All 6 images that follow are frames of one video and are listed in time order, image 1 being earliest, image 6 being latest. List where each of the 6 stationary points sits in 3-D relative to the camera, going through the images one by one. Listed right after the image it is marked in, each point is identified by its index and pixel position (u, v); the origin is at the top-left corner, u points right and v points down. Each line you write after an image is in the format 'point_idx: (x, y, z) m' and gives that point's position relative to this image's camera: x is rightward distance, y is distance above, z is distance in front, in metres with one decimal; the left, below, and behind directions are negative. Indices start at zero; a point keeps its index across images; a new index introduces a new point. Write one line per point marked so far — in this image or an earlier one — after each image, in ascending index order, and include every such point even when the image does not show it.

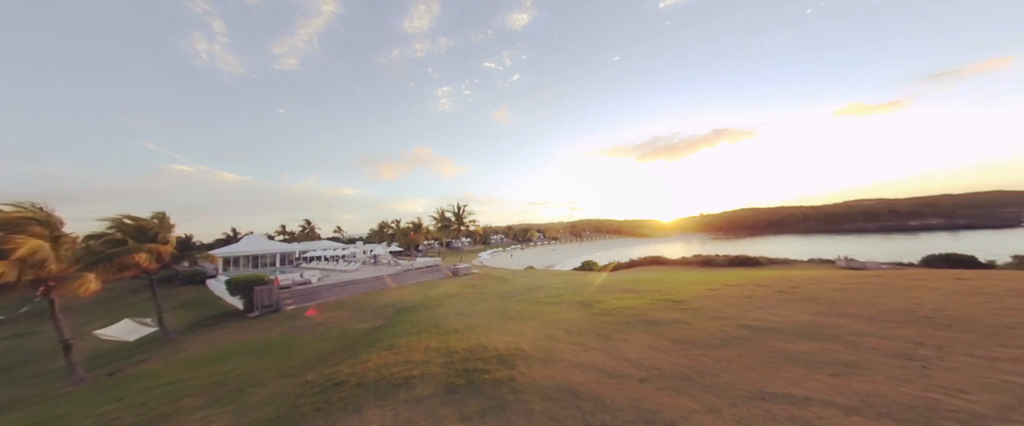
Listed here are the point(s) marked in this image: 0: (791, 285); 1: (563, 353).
0: (+11.8, -3.0, +12.1) m
1: (+1.2, -3.3, +6.6) m
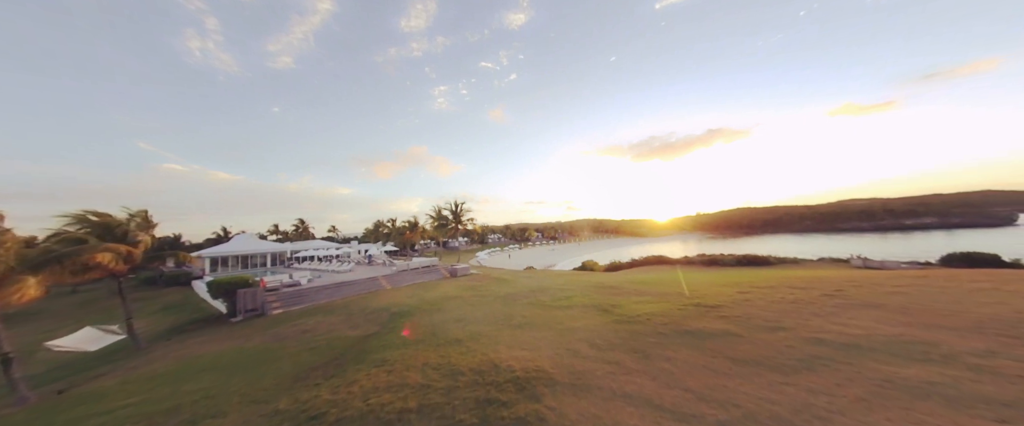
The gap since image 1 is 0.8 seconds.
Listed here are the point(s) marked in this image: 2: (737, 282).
0: (+12.2, -2.8, +10.9) m
1: (+1.6, -3.1, +5.3) m
2: (+11.8, -3.7, +15.0) m
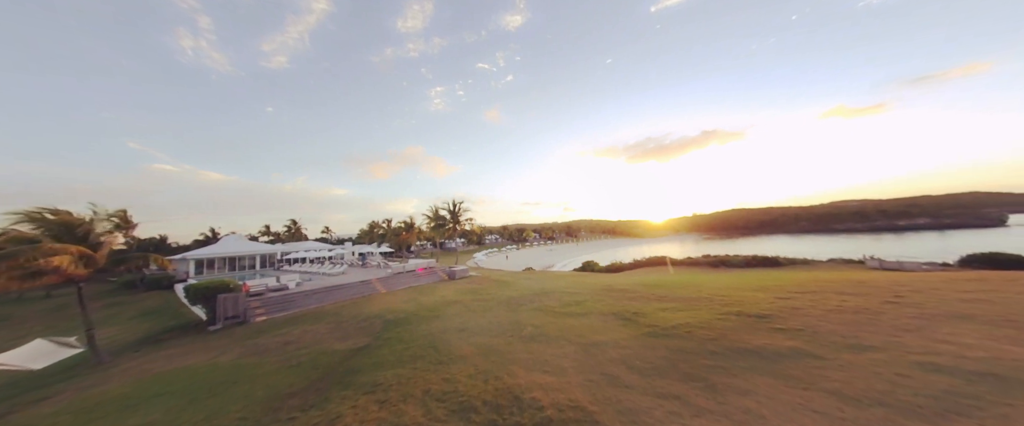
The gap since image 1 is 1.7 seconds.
0: (+12.6, -2.7, +9.7) m
1: (+2.1, -2.9, +4.0) m
2: (+12.1, -3.5, +13.8) m
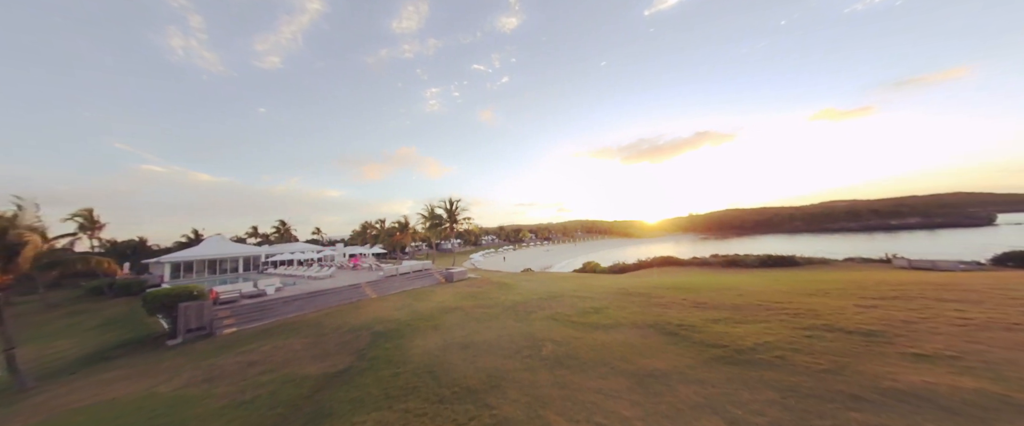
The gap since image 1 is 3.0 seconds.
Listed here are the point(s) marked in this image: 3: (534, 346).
0: (+13.1, -2.3, +7.8) m
1: (+2.7, -2.6, +1.9) m
2: (+12.6, -3.2, +11.9) m
3: (+0.7, -4.2, +9.0) m
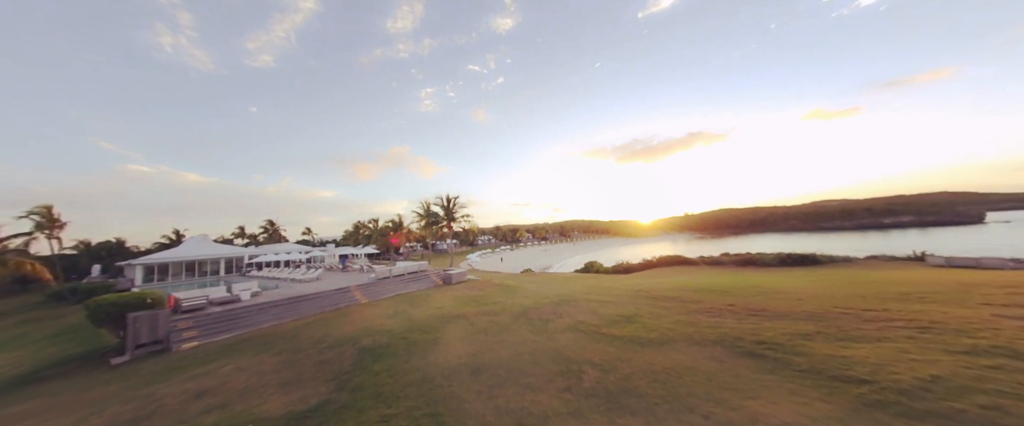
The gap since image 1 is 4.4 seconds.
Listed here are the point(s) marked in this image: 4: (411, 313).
0: (+13.8, -1.9, +5.8) m
1: (+3.5, -2.2, -0.2) m
2: (+13.2, -2.8, +10.0) m
3: (+1.4, -3.8, +6.9) m
4: (-5.6, -5.4, +15.5) m
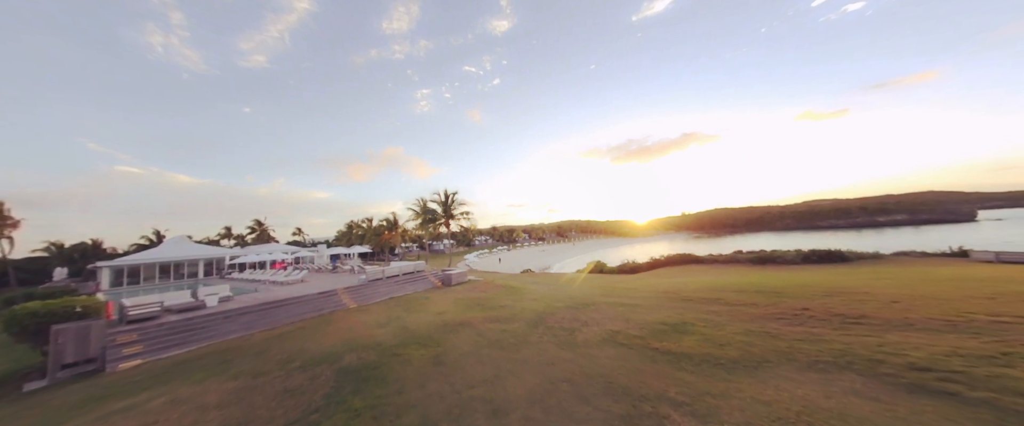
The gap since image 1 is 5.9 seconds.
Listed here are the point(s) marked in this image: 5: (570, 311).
0: (+14.5, -1.3, +3.7) m
1: (+4.3, -1.6, -2.5) m
2: (+13.9, -2.2, +7.9) m
3: (+2.1, -3.3, +4.6) m
4: (-4.9, -4.9, +13.1) m
5: (+2.9, -4.9, +14.4) m
